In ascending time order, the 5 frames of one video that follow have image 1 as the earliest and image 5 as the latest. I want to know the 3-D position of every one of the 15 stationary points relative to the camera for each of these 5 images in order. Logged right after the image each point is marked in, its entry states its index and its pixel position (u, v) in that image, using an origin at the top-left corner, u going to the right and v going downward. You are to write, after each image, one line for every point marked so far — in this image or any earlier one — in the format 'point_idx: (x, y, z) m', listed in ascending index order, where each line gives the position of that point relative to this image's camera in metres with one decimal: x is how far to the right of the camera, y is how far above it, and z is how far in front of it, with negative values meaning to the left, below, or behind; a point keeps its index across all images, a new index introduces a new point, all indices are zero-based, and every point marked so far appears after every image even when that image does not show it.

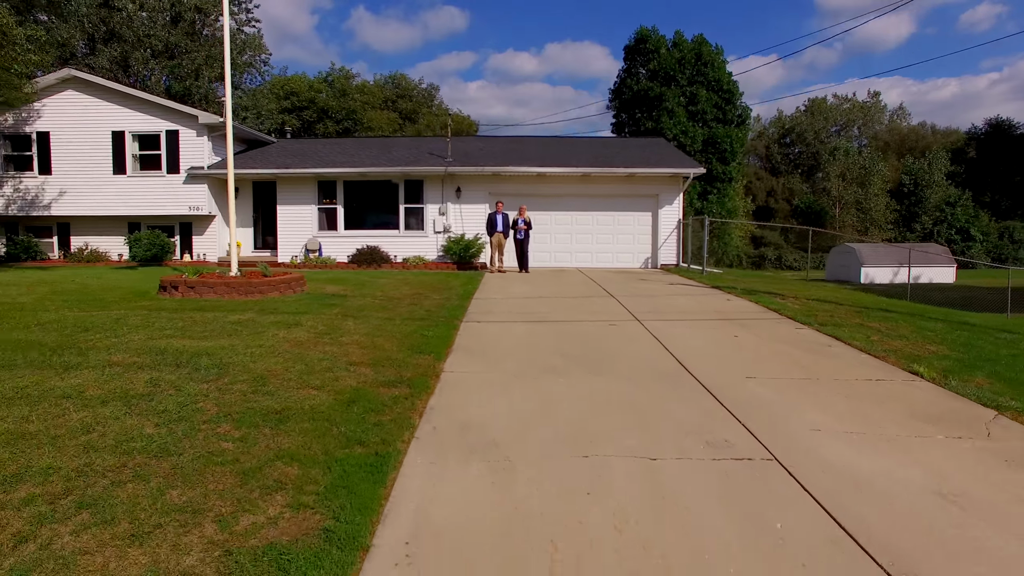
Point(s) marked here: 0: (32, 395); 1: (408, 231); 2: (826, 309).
0: (-1.8, -0.4, +4.0) m
1: (-1.4, +0.8, +14.0) m
2: (+2.5, -0.2, +8.3) m
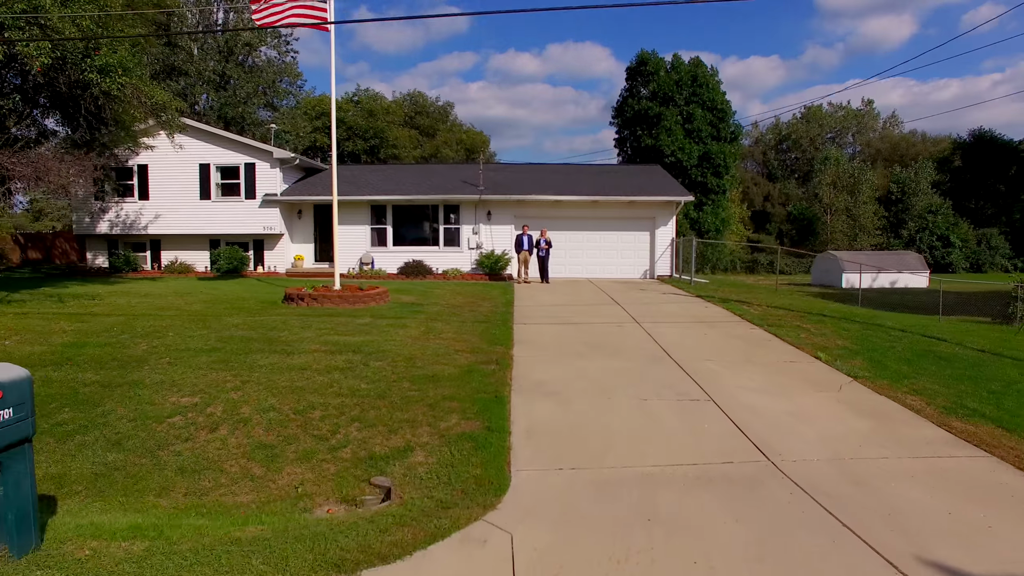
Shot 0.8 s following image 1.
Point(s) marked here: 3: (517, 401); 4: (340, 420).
0: (-1.5, -0.5, +6.8) m
1: (-1.1, +0.7, +16.8) m
2: (+2.9, -0.3, +11.1) m
3: (0.0, -0.7, +6.2) m
4: (-0.9, -0.7, +5.7) m
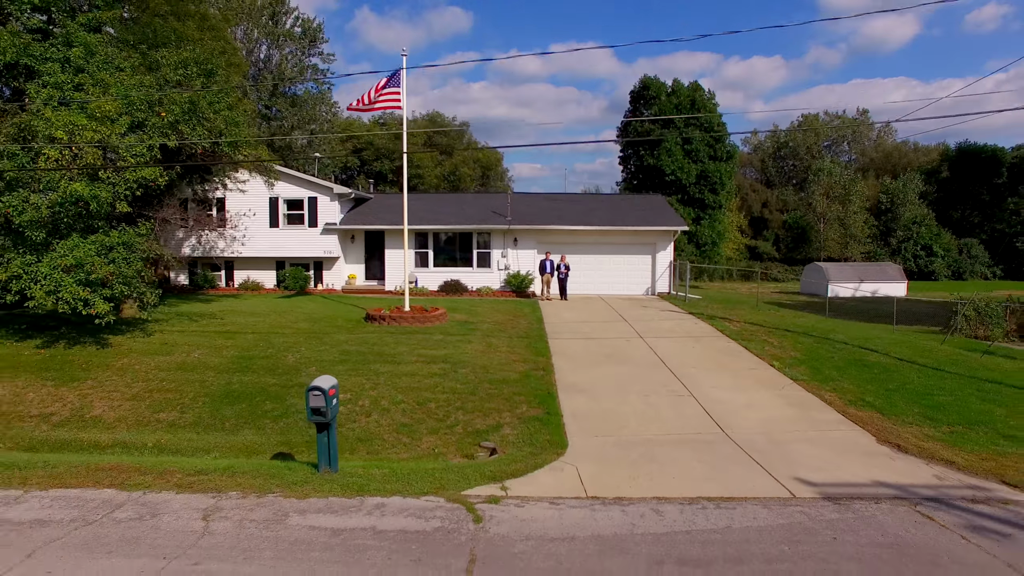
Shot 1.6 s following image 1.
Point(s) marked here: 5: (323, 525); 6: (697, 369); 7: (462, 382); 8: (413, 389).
0: (-1.0, -0.8, +9.8) m
1: (-0.6, +0.4, +19.8) m
2: (+3.3, -0.6, +14.1) m
3: (+0.4, -1.0, +9.2) m
4: (-0.5, -1.0, +8.7) m
5: (-0.9, -1.2, +5.1) m
6: (+1.9, -0.8, +10.8) m
7: (-0.5, -0.9, +9.6) m
8: (-0.9, -0.9, +9.3) m
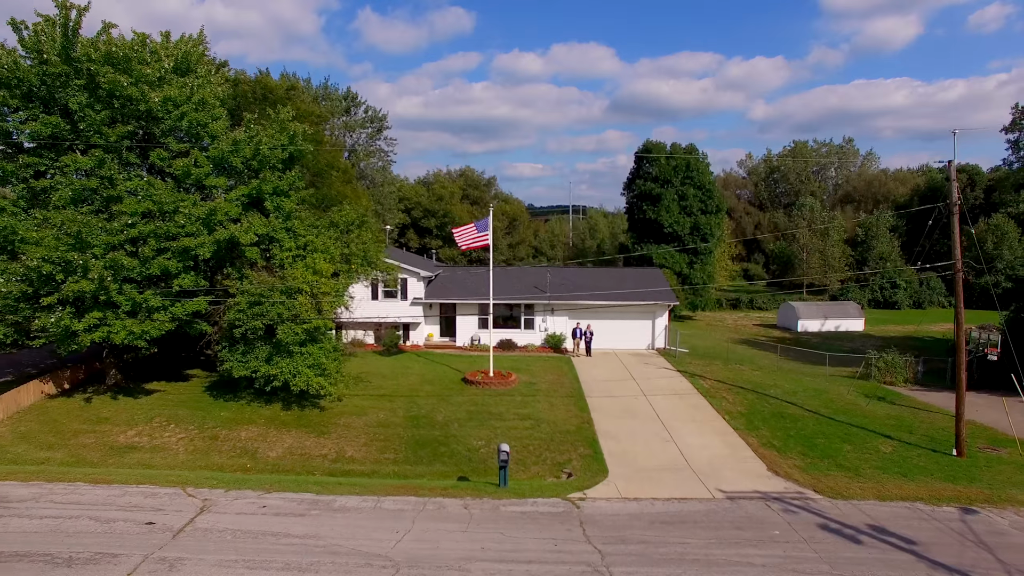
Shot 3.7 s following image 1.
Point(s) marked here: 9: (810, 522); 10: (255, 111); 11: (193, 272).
0: (-0.1, -2.3, +16.9) m
1: (+0.3, -1.1, +27.0) m
2: (+4.3, -2.0, +21.2) m
3: (+1.4, -2.4, +16.4) m
4: (+0.4, -2.5, +15.8) m
5: (0.0, -2.6, +12.2) m
6: (+2.9, -2.3, +18.0) m
7: (+0.5, -2.3, +16.7) m
8: (+0.1, -2.4, +16.4) m
9: (+3.4, -2.7, +11.8) m
10: (-4.9, +3.4, +19.9) m
11: (-5.4, +0.3, +17.6) m
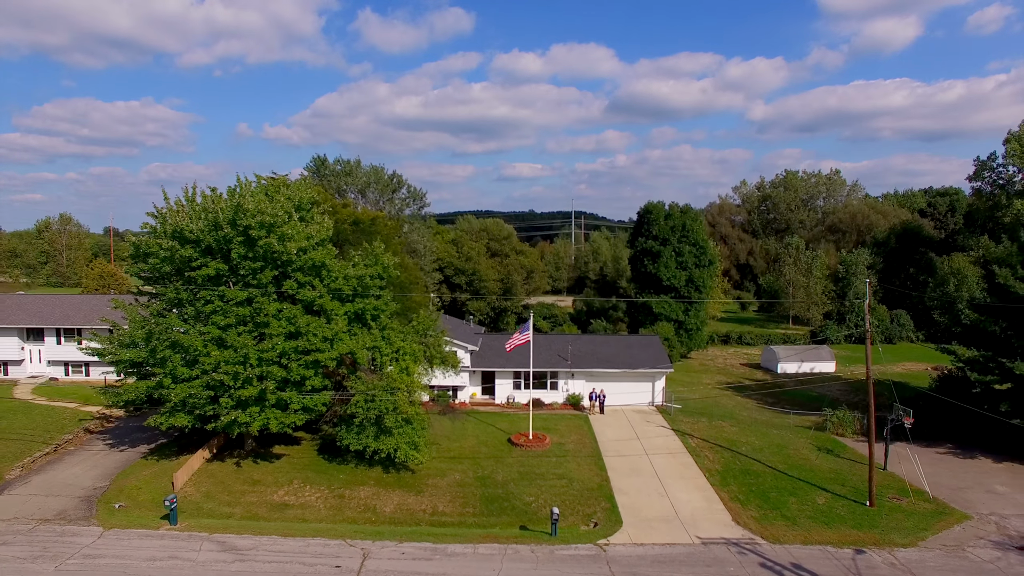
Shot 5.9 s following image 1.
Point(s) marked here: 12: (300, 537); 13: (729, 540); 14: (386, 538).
0: (+0.8, -4.5, +23.6) m
1: (+1.2, -3.3, +33.6) m
2: (+5.2, -4.2, +27.9) m
3: (+2.3, -4.7, +23.0) m
4: (+1.3, -4.7, +22.5) m
5: (+1.0, -4.8, +18.9) m
6: (+3.8, -4.5, +24.6) m
7: (+1.4, -4.6, +23.3) m
8: (+1.0, -4.6, +23.1) m
9: (+4.3, -4.9, +18.4) m
10: (-4.1, +1.1, +26.5) m
11: (-4.5, -2.0, +24.3) m
12: (-4.1, -4.8, +19.9) m
13: (+4.1, -4.8, +19.7) m
14: (-2.5, -4.8, +19.9) m
